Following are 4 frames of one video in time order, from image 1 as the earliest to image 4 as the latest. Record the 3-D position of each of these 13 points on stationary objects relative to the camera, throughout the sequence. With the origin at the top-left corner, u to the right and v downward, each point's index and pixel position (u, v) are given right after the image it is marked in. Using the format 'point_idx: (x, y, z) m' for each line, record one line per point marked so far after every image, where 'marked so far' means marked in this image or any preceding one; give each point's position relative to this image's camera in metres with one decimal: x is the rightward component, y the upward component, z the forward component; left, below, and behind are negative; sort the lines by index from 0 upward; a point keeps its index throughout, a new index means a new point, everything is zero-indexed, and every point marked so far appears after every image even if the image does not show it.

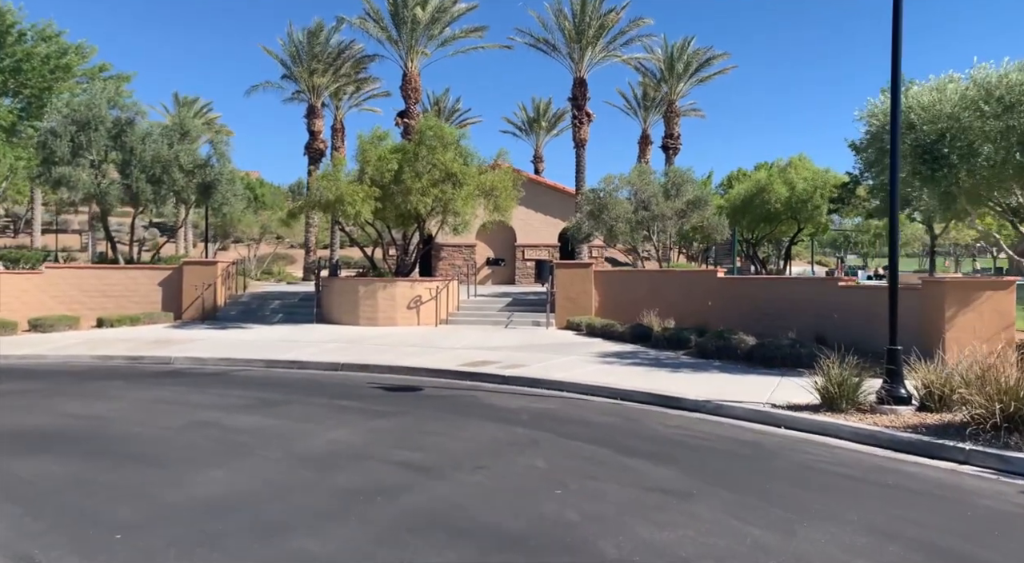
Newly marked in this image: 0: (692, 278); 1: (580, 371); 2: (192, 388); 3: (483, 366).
0: (+4.5, +0.1, +19.3) m
1: (+1.2, -1.5, +13.2) m
2: (-4.7, -1.6, +11.4) m
3: (-0.5, -1.5, +13.7) m
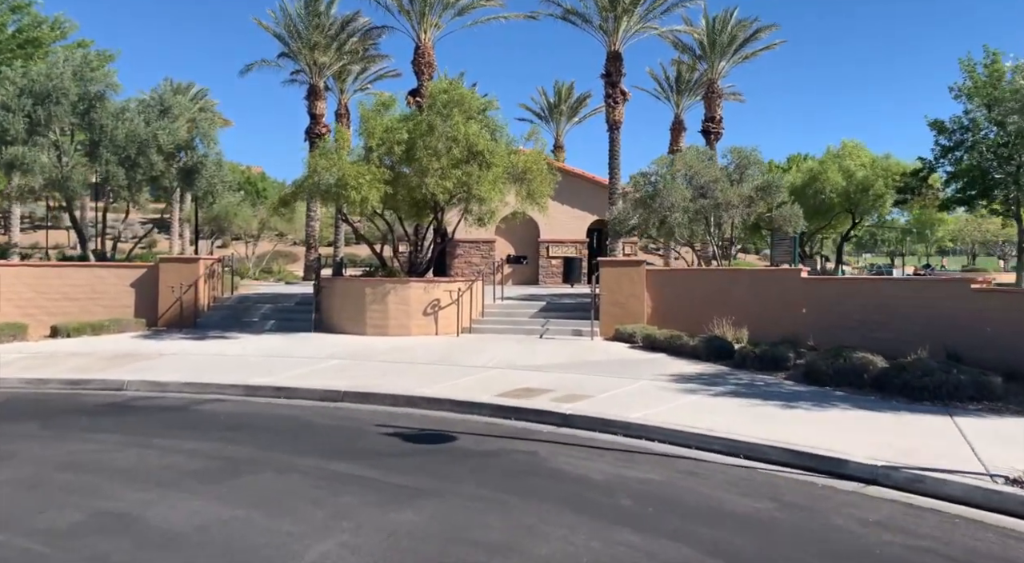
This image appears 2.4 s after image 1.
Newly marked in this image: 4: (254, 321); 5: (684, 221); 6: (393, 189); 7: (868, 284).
0: (+5.3, +0.1, +15.8) m
1: (+1.9, -1.6, +9.7) m
2: (-4.0, -1.6, +8.0) m
3: (+0.3, -1.5, +10.3) m
4: (-6.3, -1.0, +18.7) m
5: (+4.2, +1.5, +18.7) m
6: (-2.6, +2.0, +17.0) m
7: (+6.8, -0.1, +14.6) m
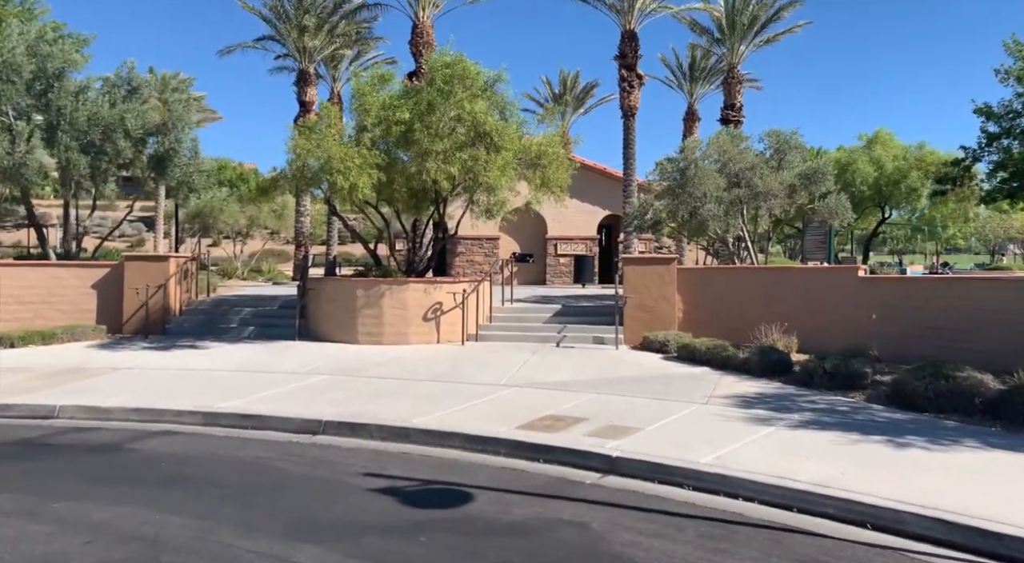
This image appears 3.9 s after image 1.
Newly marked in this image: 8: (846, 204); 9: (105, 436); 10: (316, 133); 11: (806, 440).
0: (+5.5, +0.1, +13.7) m
1: (+2.2, -1.6, +7.6) m
2: (-3.7, -1.6, +5.8) m
3: (+0.5, -1.6, +8.1) m
4: (-6.1, -1.0, +16.5) m
5: (+4.4, +1.5, +16.5) m
6: (-2.4, +2.0, +14.8) m
7: (+7.0, -0.1, +12.5) m
8: (+7.8, +1.8, +18.1) m
9: (-4.4, -1.7, +8.2) m
10: (-3.7, +2.8, +14.5) m
11: (+2.9, -1.6, +7.6) m
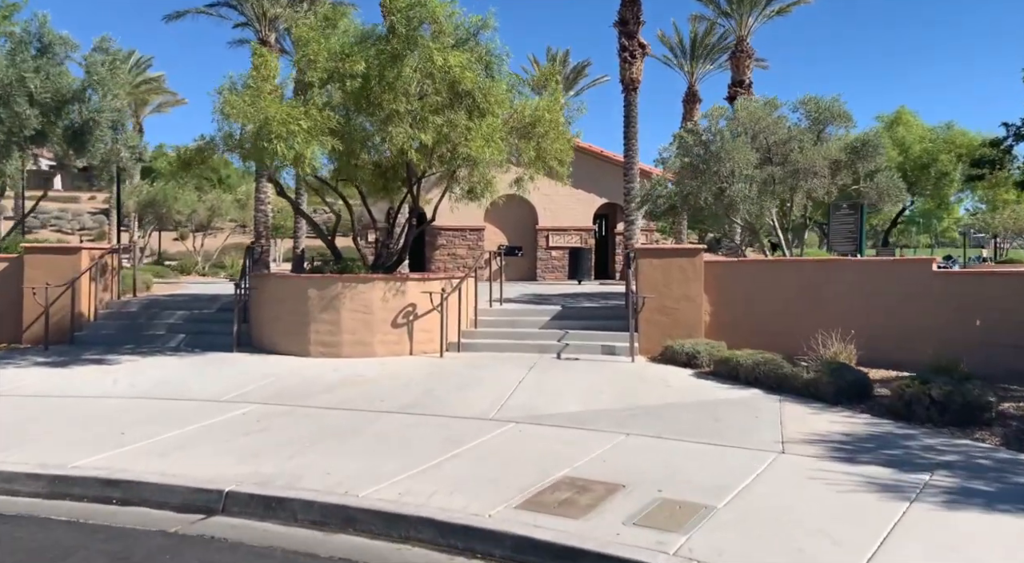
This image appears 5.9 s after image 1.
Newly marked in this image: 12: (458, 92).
0: (+5.4, +0.1, +10.9) m
1: (+2.2, -1.6, +4.7) m
2: (-3.7, -1.7, +2.8) m
3: (+0.5, -1.6, +5.2) m
4: (-6.2, -0.9, +13.5) m
5: (+4.2, +1.6, +13.7) m
6: (-2.5, +2.1, +11.8) m
7: (+6.9, 0.0, +9.8) m
8: (+7.5, +1.9, +15.3) m
9: (-4.4, -1.7, +5.3) m
10: (-3.9, +2.8, +11.5) m
11: (+2.9, -1.6, +4.8) m
12: (-0.8, +2.9, +11.7) m
